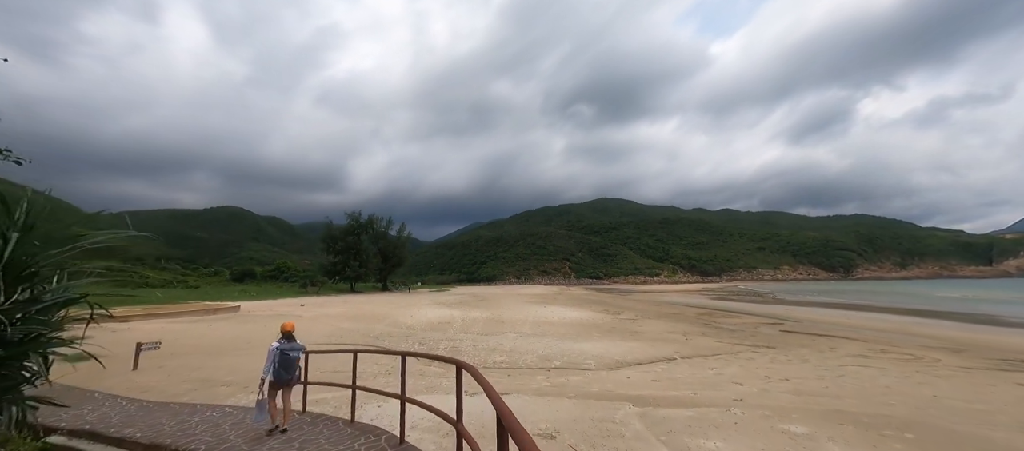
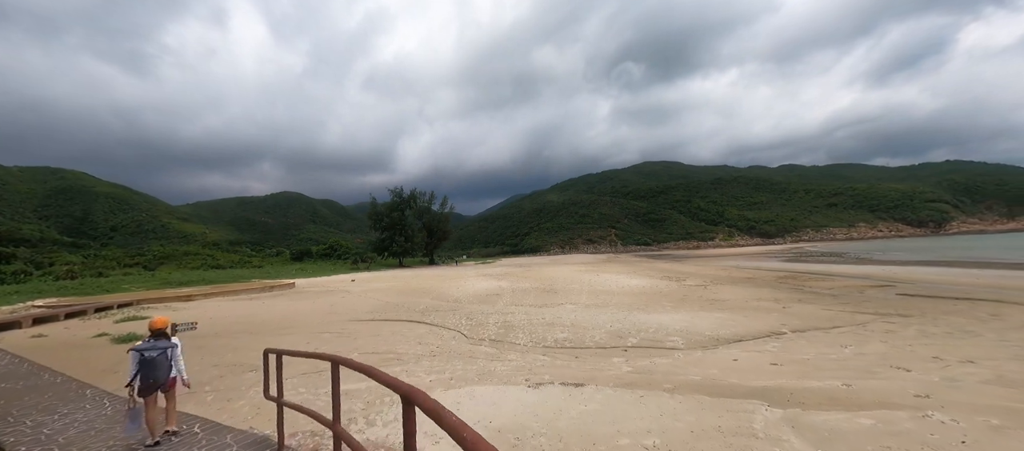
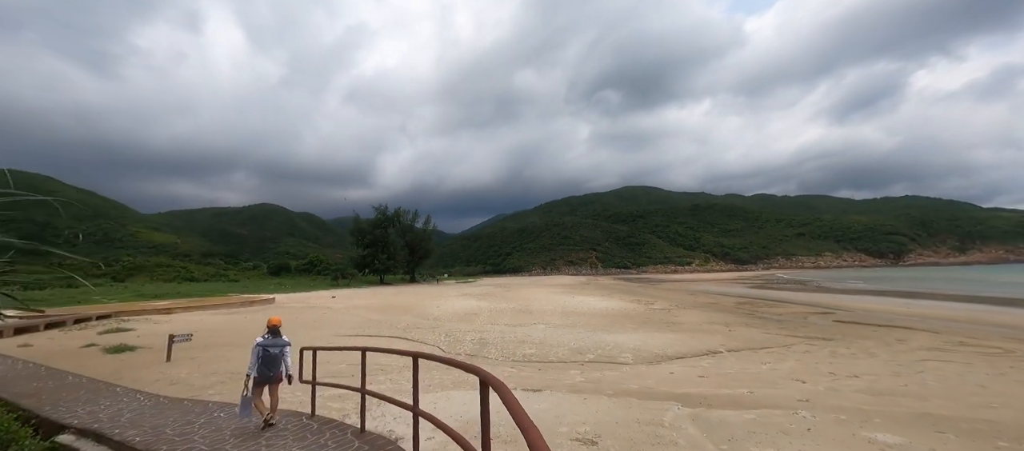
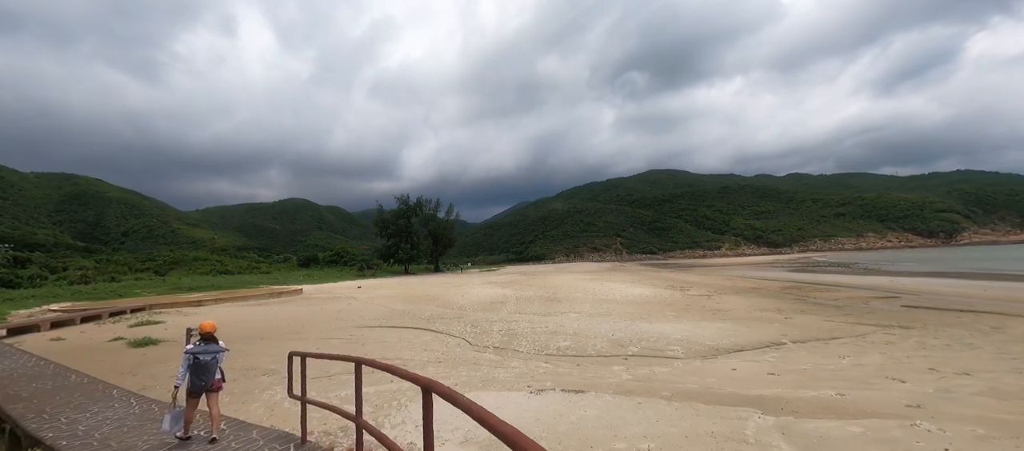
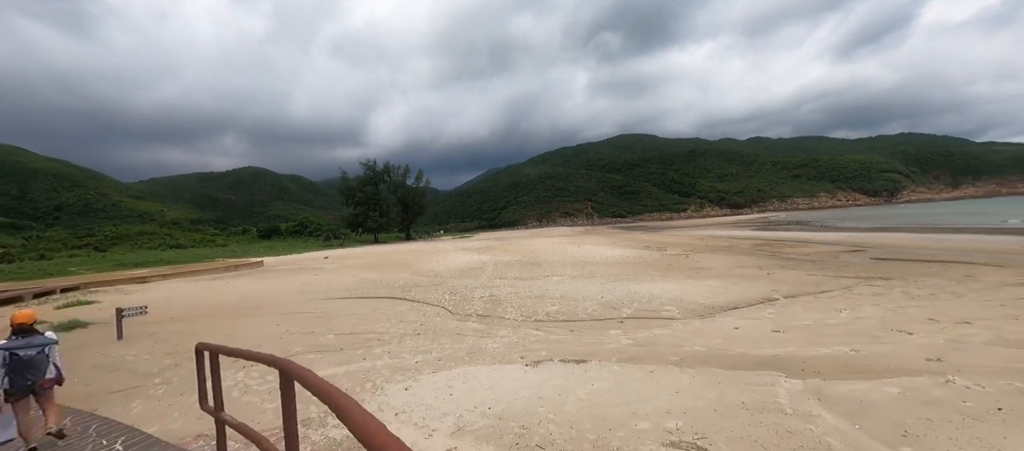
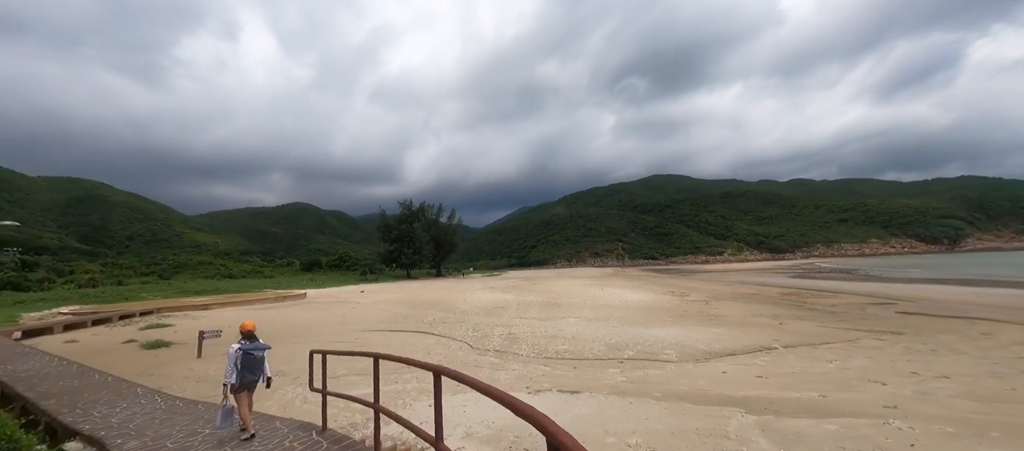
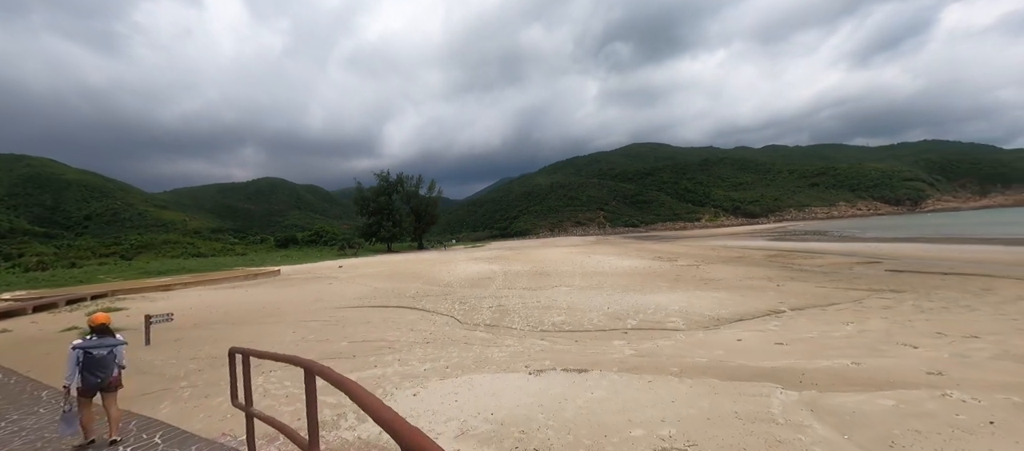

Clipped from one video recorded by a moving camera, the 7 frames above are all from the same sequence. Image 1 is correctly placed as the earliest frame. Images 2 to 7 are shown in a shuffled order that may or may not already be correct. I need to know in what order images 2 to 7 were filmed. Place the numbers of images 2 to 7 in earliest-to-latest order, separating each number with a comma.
3, 6, 4, 2, 7, 5
